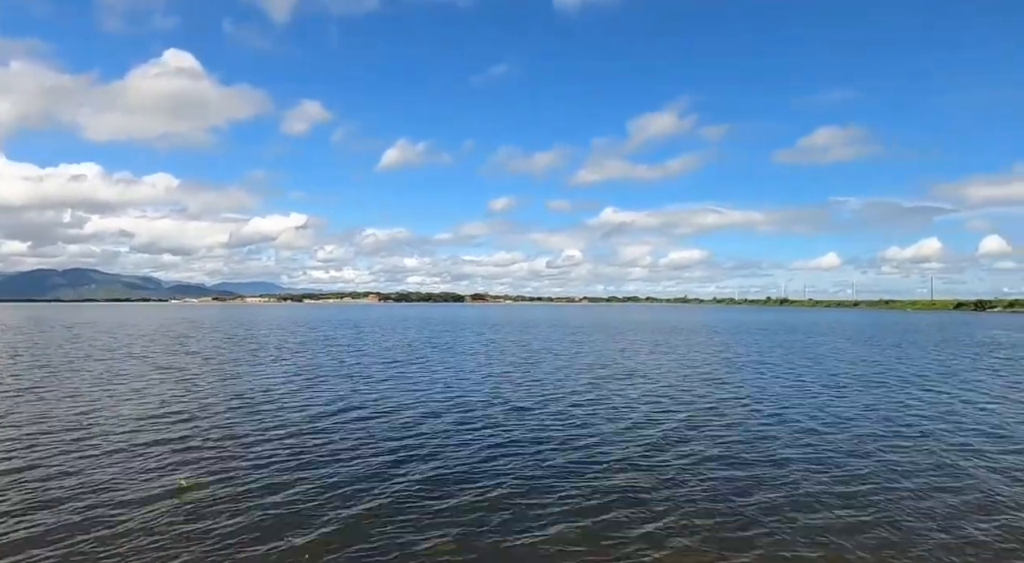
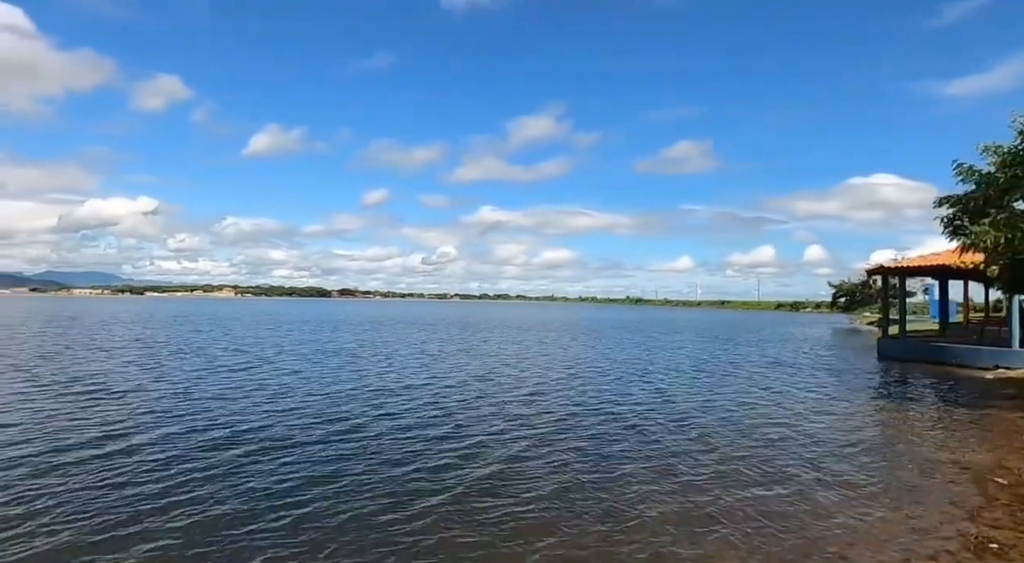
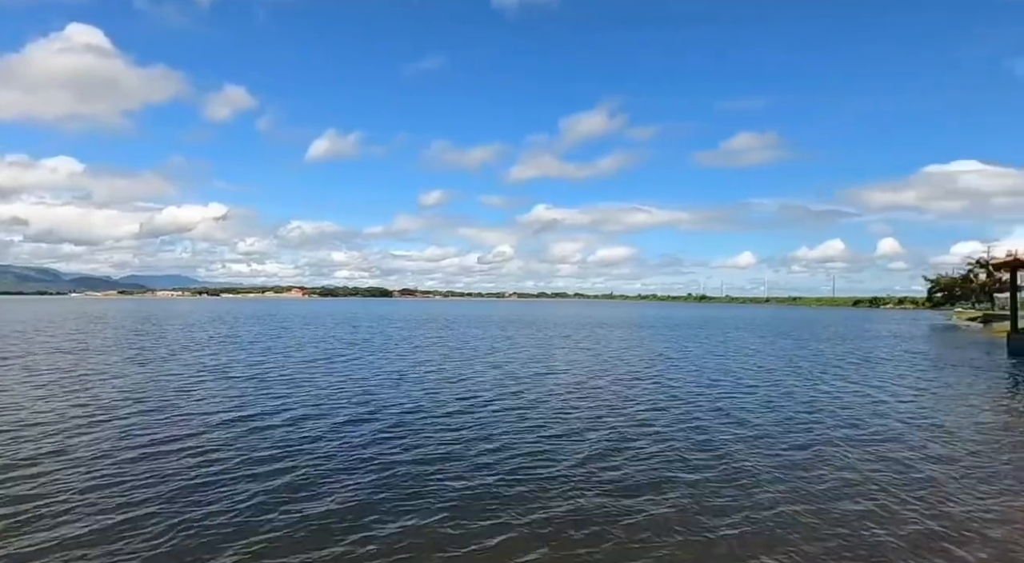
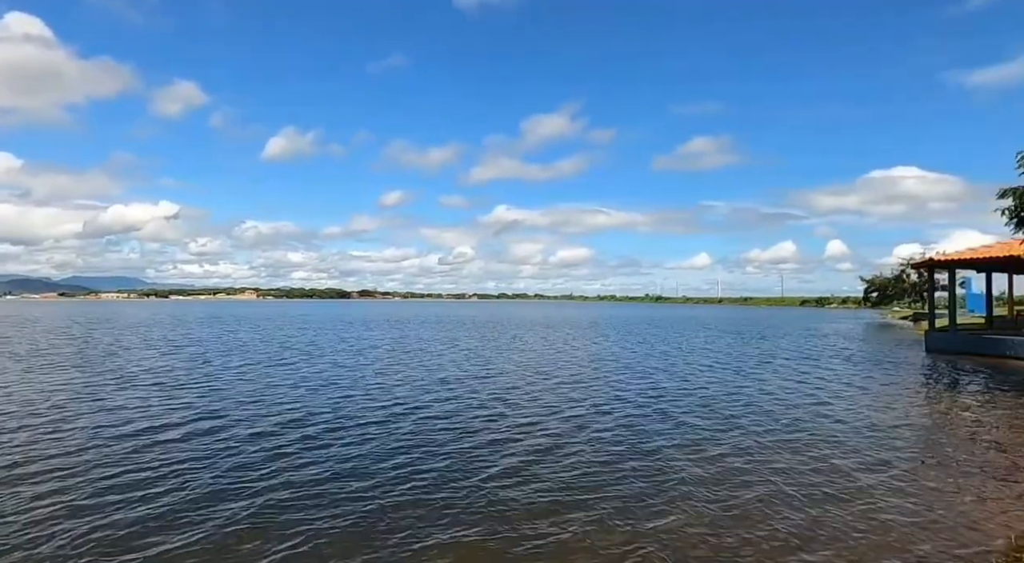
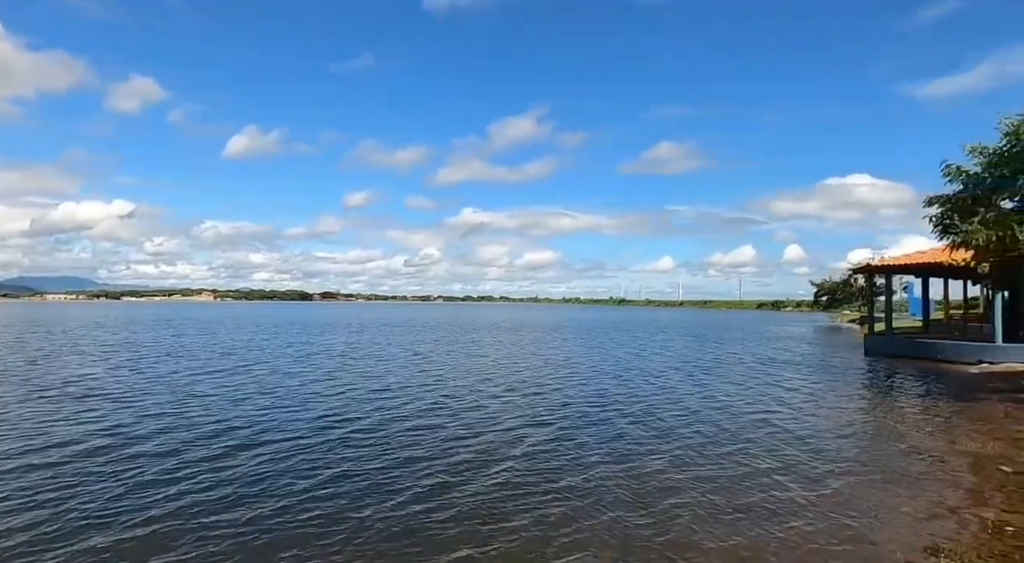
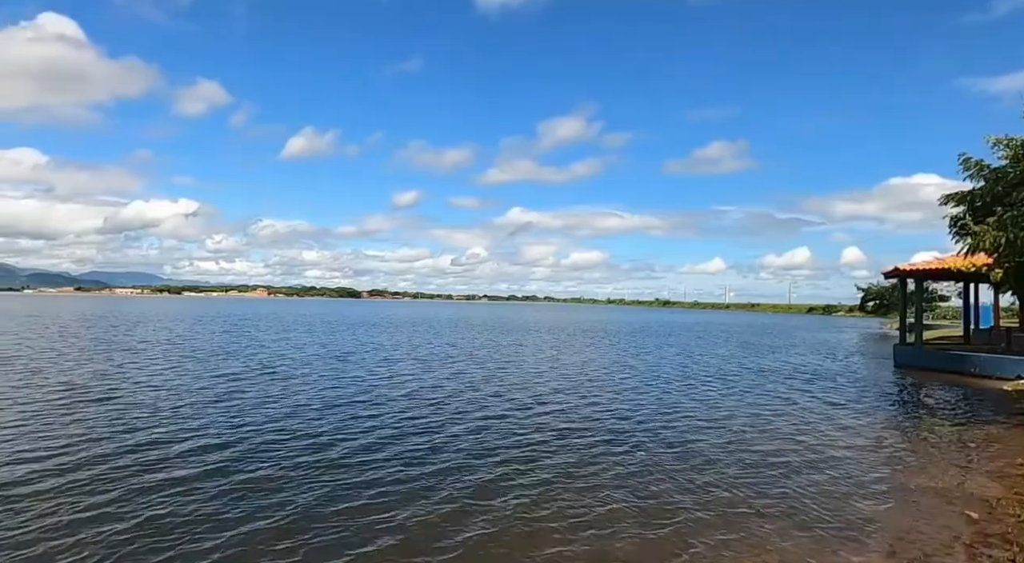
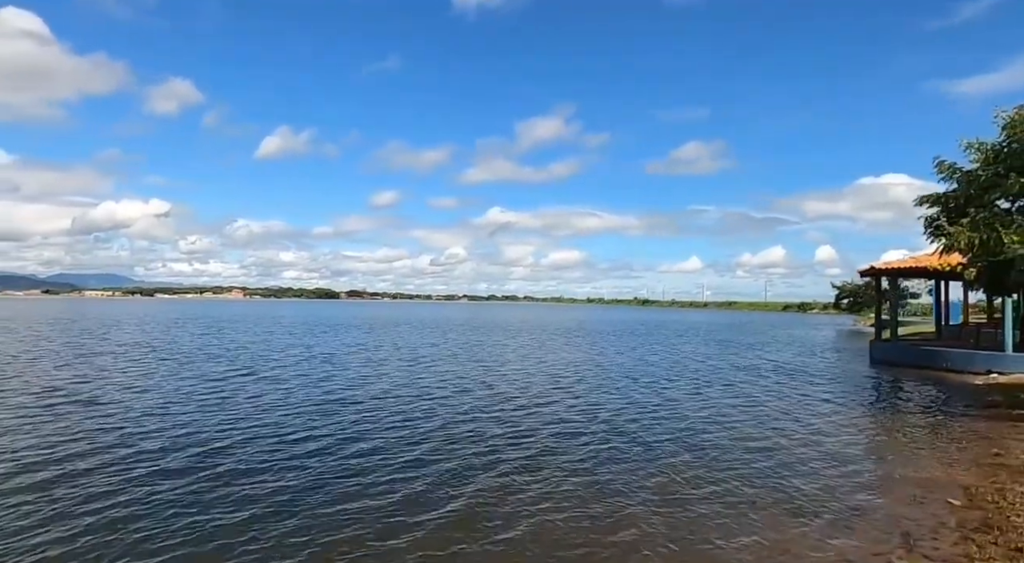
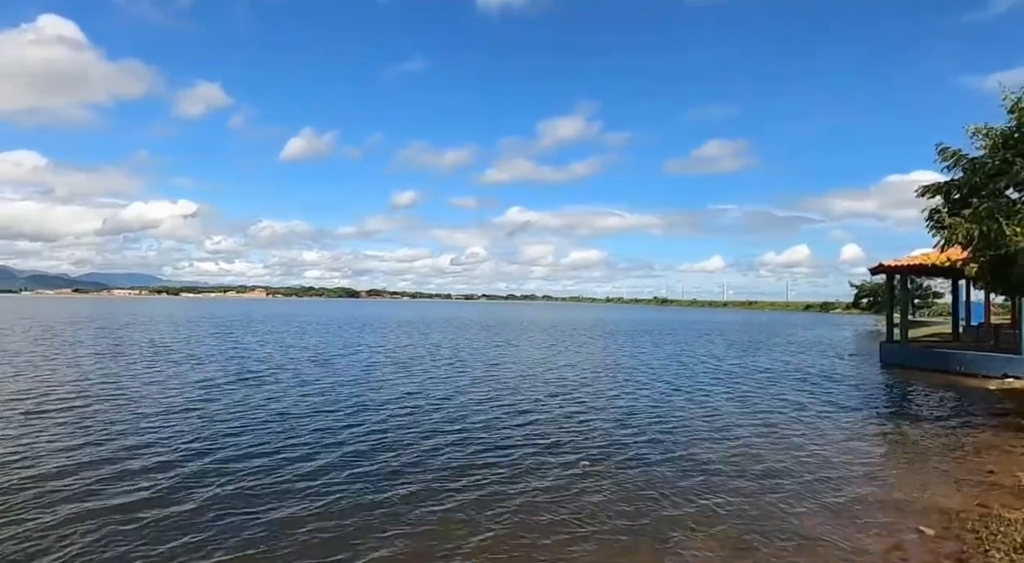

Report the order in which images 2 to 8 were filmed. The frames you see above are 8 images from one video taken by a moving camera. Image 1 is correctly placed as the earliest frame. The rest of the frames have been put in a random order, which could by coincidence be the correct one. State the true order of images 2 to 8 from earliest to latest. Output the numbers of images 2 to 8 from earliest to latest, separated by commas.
3, 4, 5, 2, 7, 6, 8
